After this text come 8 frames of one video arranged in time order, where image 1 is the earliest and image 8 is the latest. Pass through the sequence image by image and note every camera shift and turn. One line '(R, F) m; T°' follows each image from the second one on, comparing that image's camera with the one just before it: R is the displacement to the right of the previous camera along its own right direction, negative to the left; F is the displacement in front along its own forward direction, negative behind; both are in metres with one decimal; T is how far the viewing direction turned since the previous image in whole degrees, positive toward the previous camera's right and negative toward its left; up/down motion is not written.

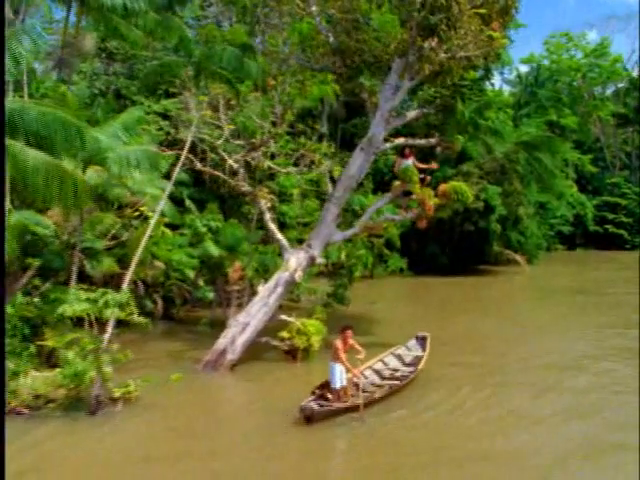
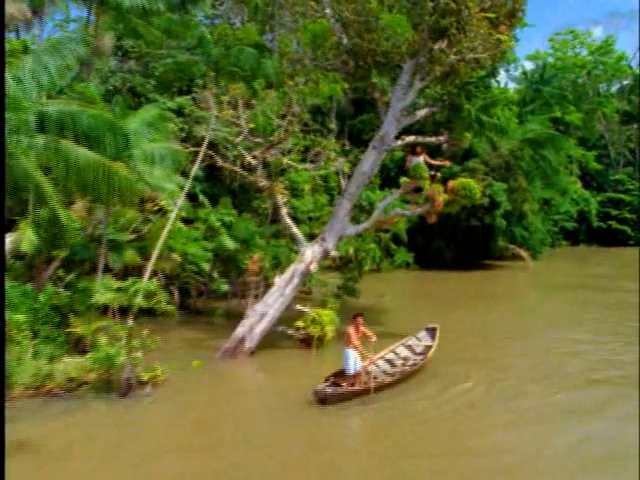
(-0.1, -0.5) m; 0°
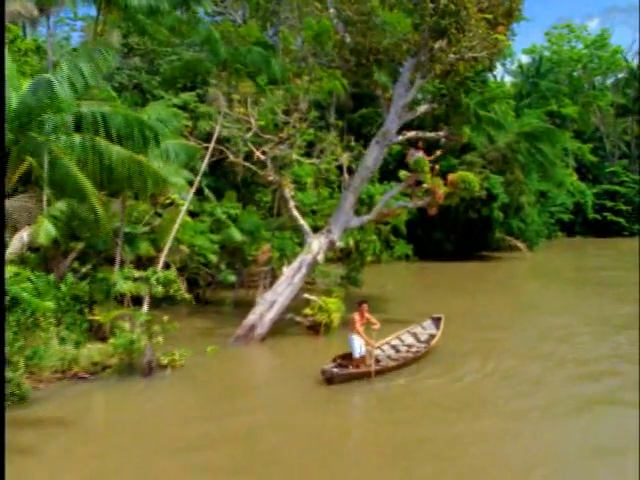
(-0.1, -0.5) m; 0°
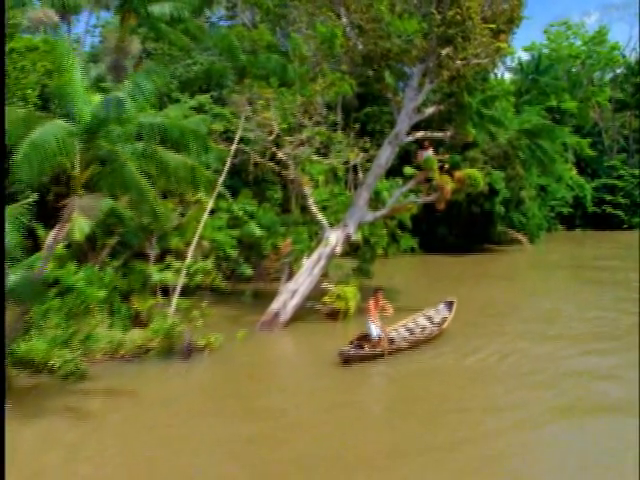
(-0.2, -0.9) m; 0°
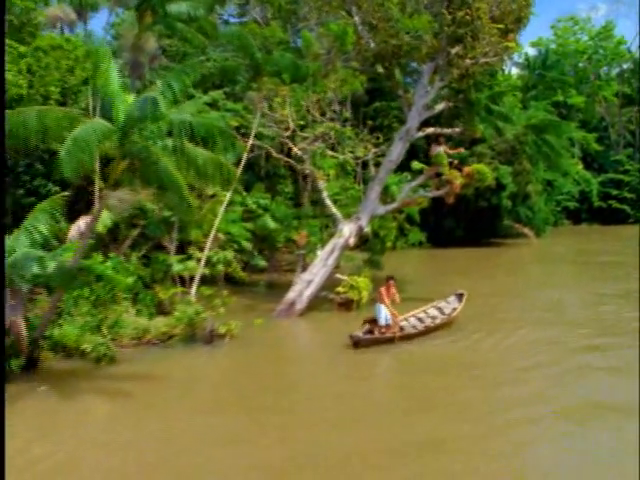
(-0.1, -0.5) m; 0°
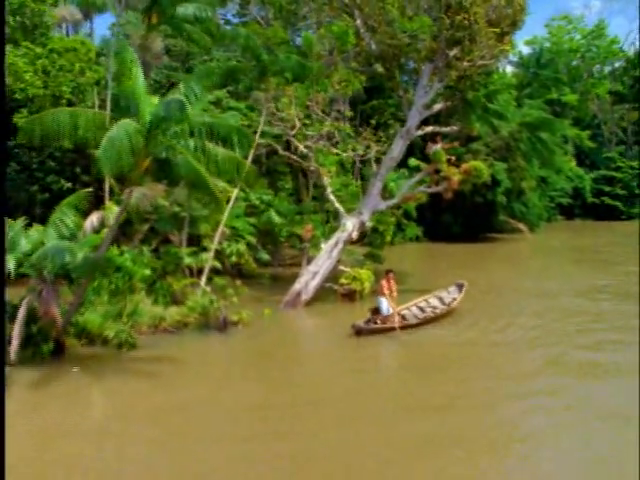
(-0.2, -0.6) m; 0°
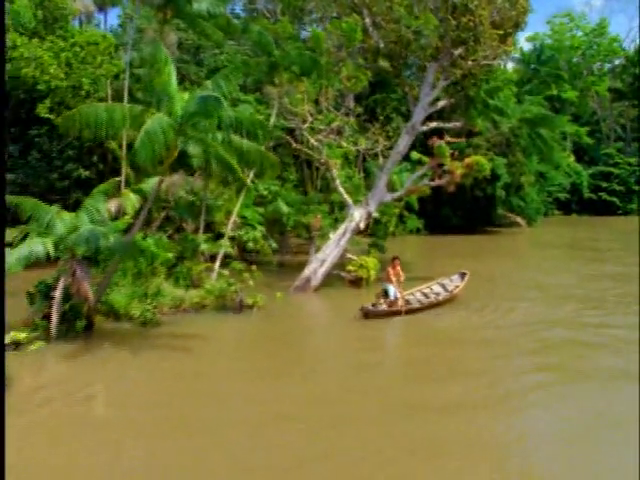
(-0.2, -0.7) m; 0°
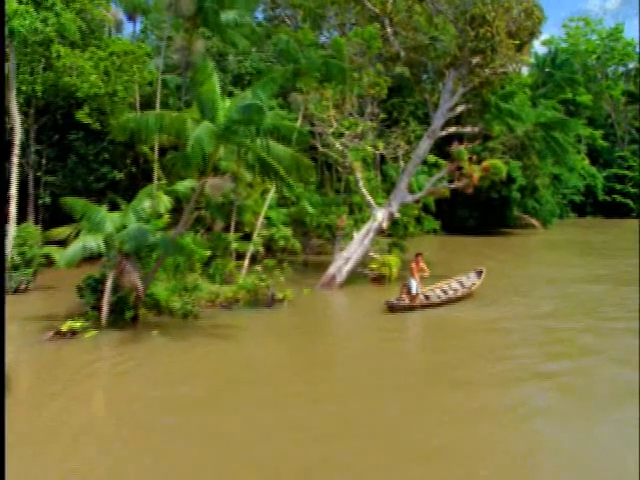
(-0.2, -0.7) m; -1°
